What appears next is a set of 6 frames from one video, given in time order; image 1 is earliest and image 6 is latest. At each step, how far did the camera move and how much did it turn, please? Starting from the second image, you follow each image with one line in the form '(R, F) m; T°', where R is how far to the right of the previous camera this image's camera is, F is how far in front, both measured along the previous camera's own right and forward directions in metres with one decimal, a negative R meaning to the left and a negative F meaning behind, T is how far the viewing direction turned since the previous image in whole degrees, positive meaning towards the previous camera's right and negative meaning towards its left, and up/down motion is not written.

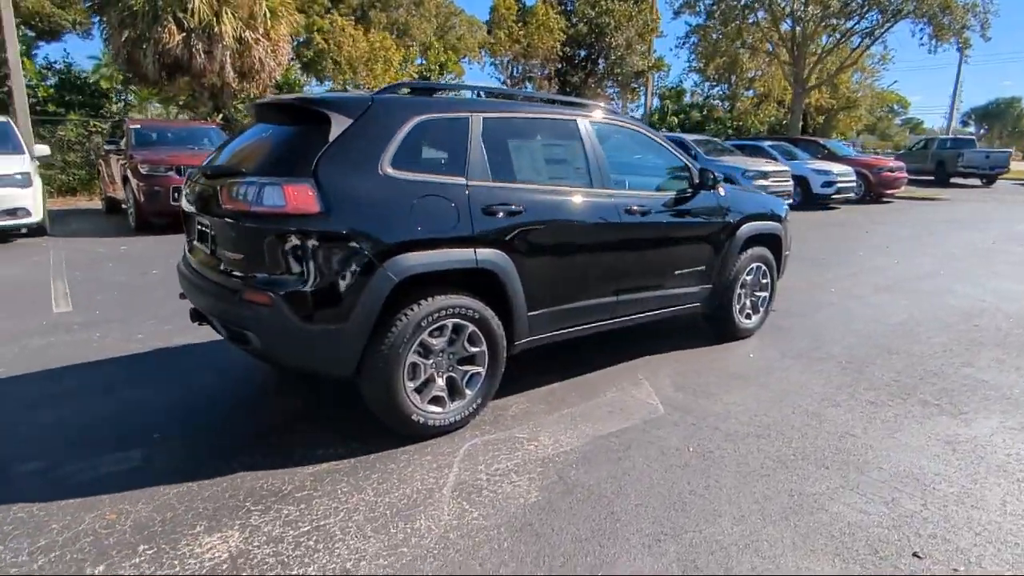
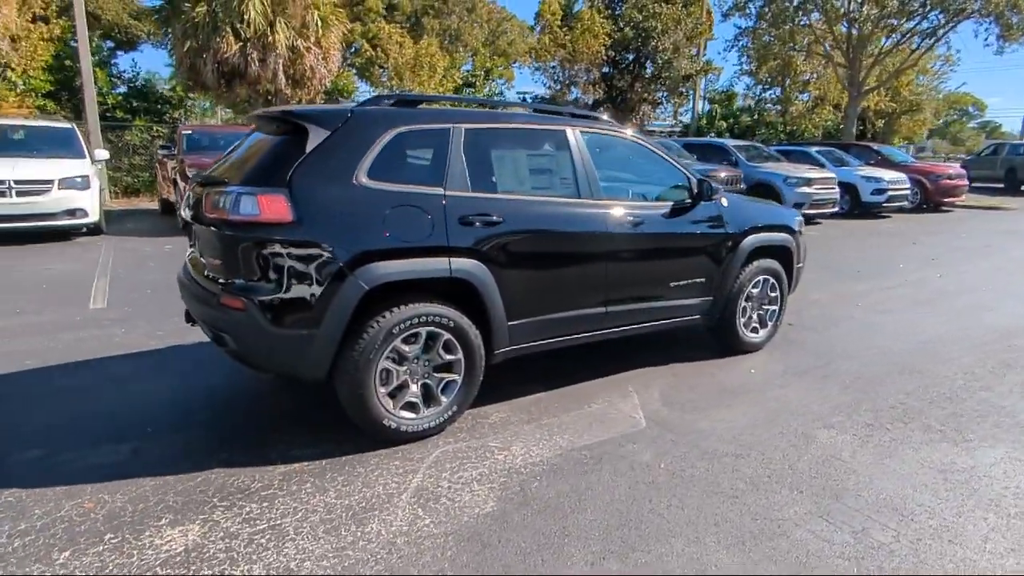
(+0.5, 0.0) m; -5°
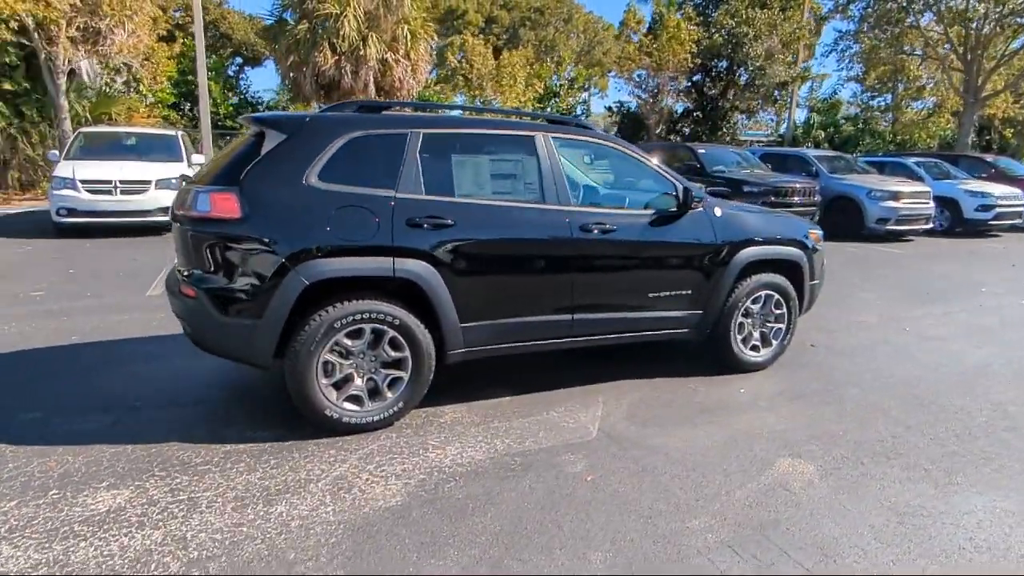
(+1.1, +0.1) m; -9°
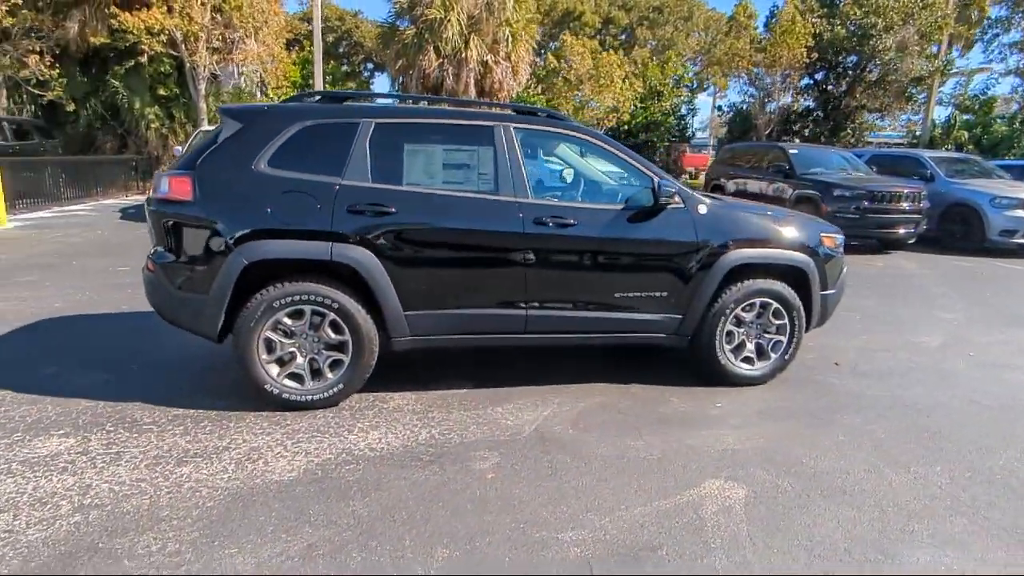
(+1.3, +0.2) m; -11°
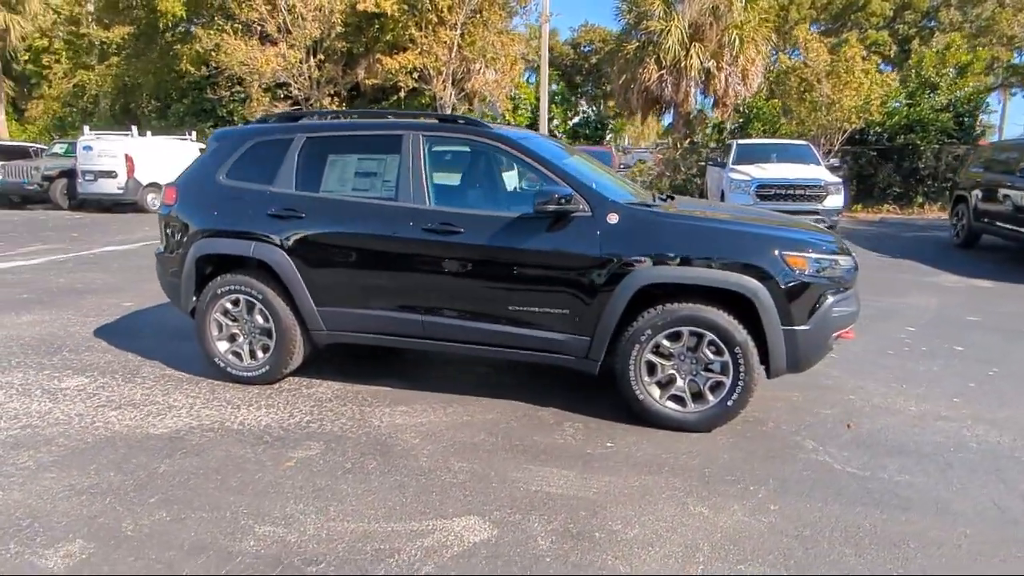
(+2.9, +0.8) m; -26°
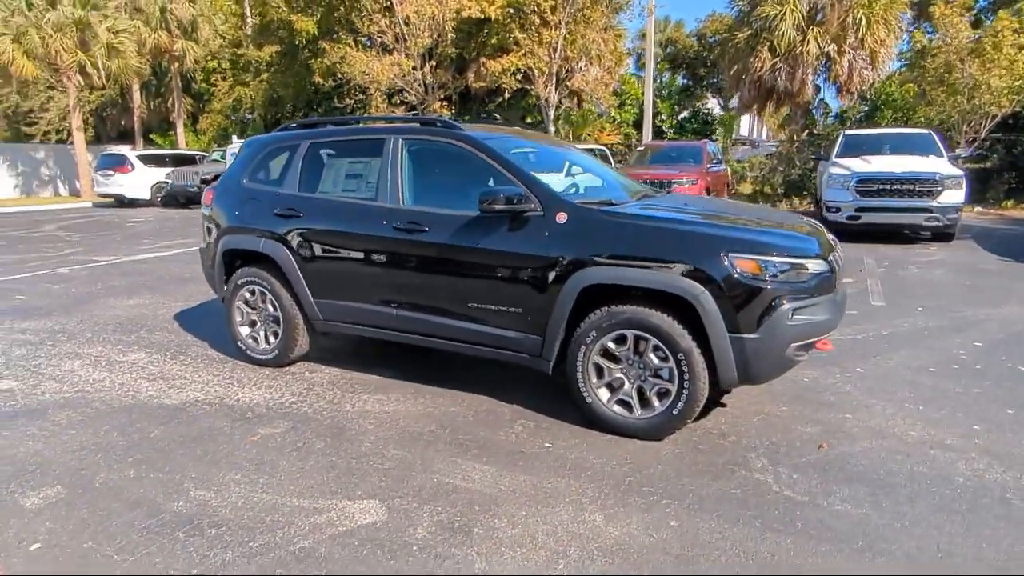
(+1.3, +0.1) m; -12°
